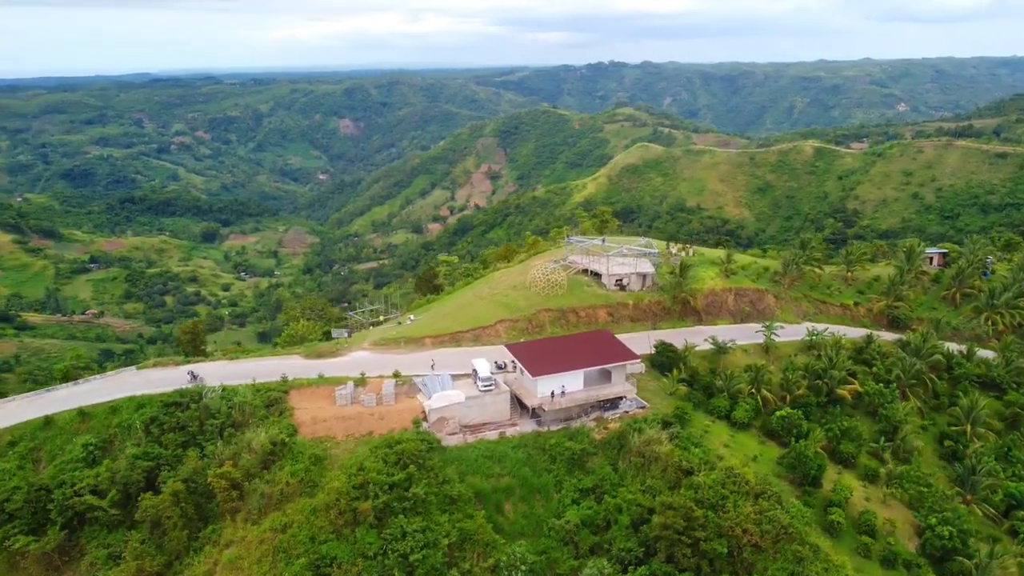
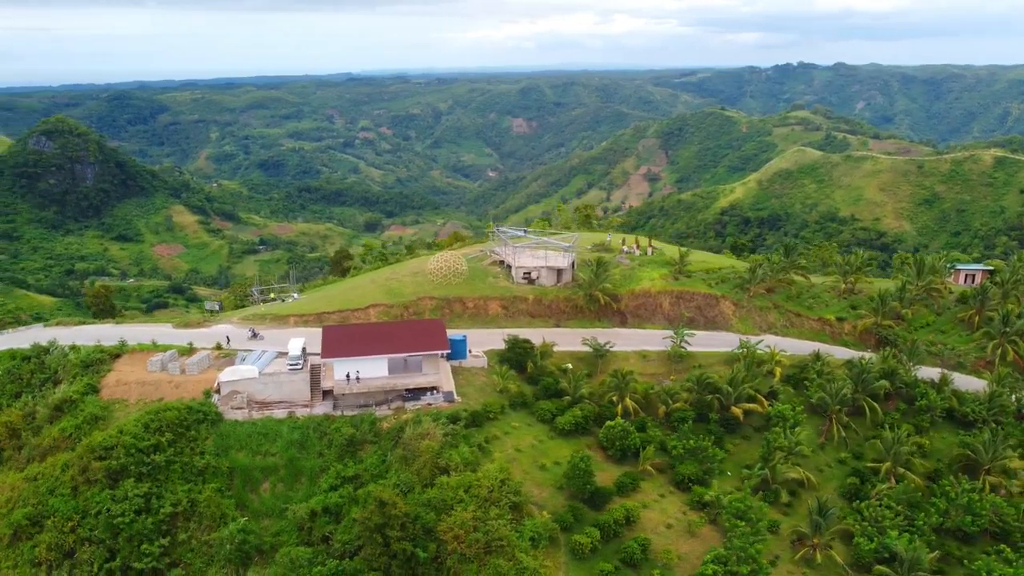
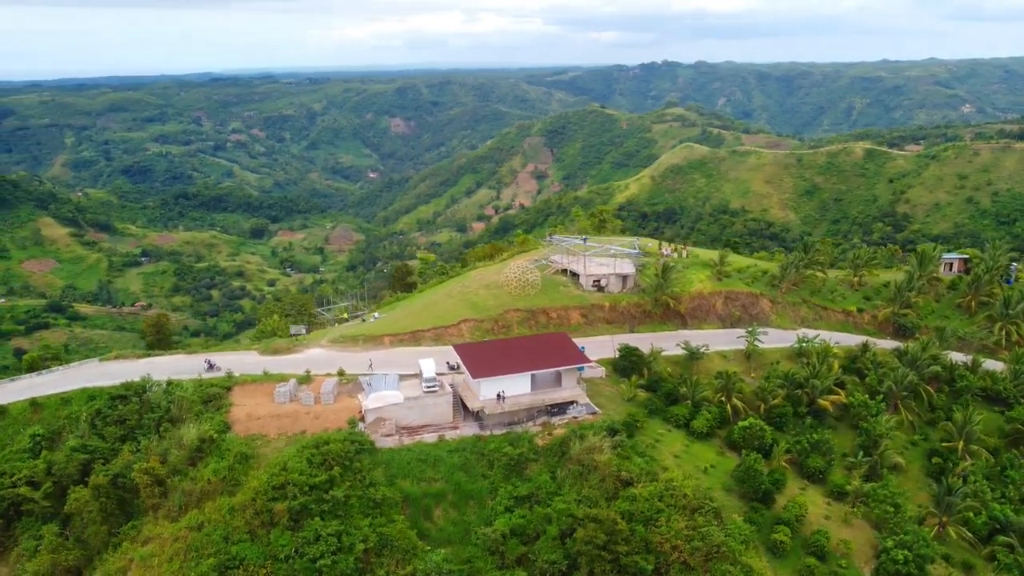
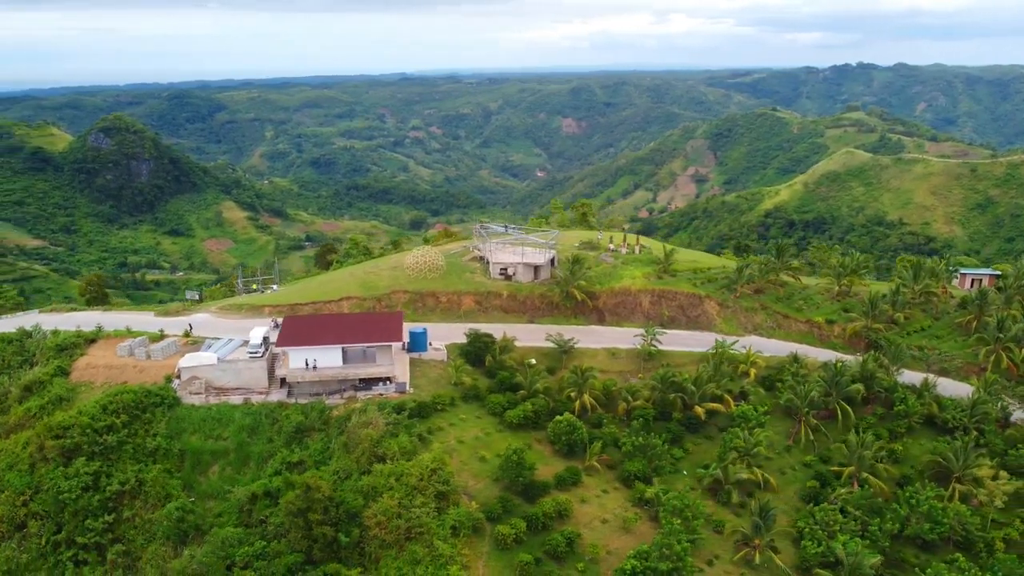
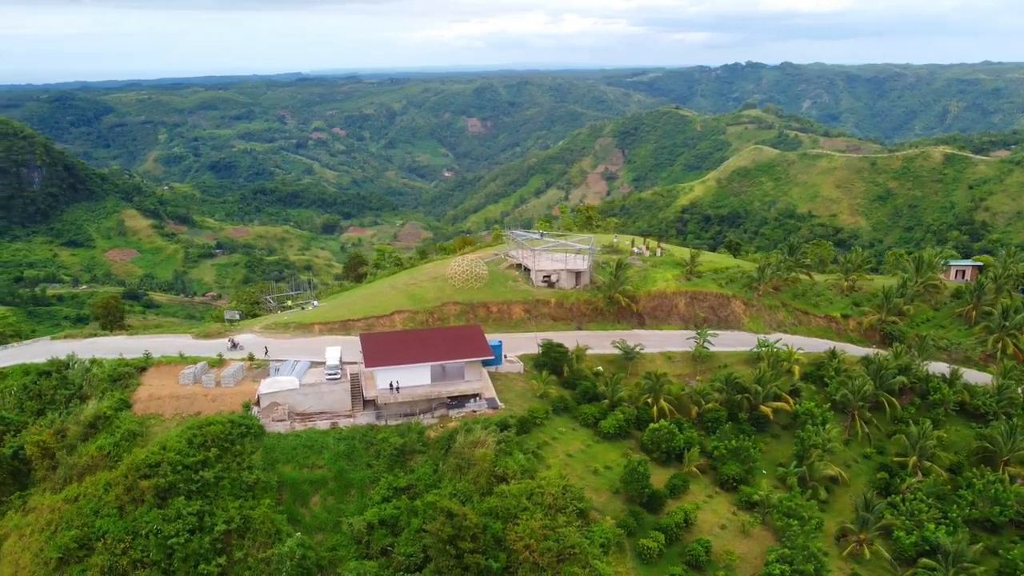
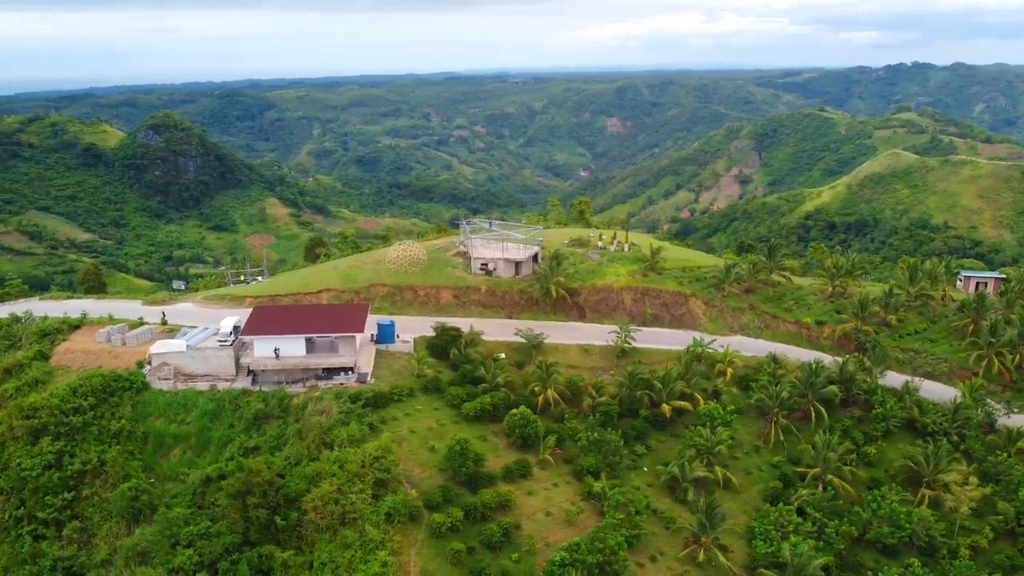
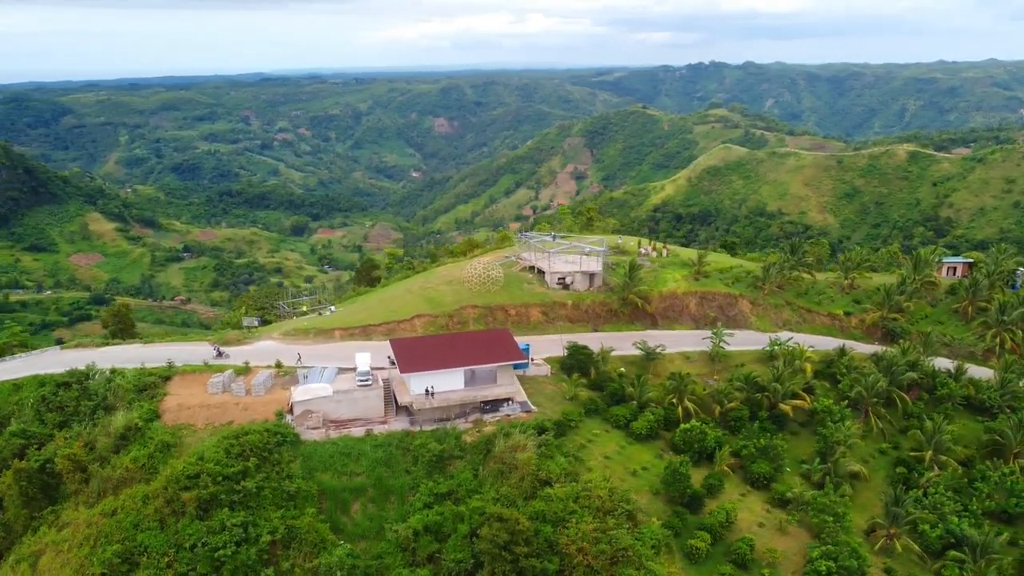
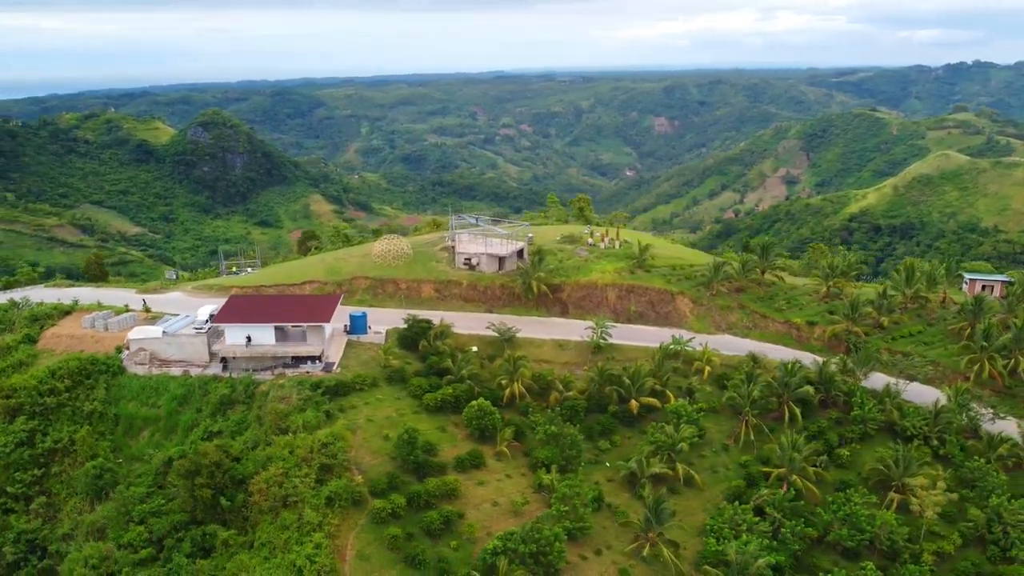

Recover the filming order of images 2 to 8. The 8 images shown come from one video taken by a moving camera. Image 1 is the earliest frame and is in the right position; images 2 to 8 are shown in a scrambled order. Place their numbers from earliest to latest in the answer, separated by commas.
3, 7, 5, 2, 4, 6, 8
